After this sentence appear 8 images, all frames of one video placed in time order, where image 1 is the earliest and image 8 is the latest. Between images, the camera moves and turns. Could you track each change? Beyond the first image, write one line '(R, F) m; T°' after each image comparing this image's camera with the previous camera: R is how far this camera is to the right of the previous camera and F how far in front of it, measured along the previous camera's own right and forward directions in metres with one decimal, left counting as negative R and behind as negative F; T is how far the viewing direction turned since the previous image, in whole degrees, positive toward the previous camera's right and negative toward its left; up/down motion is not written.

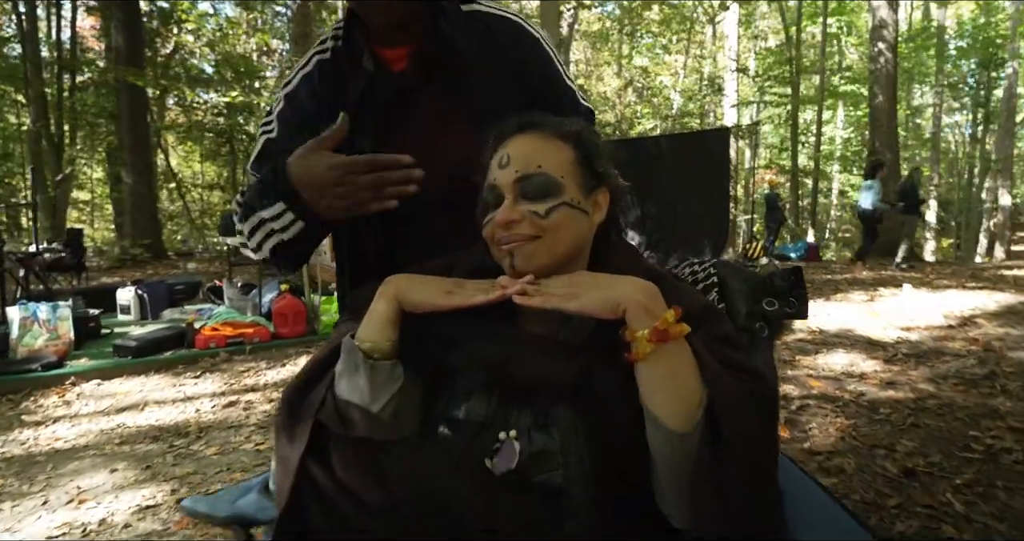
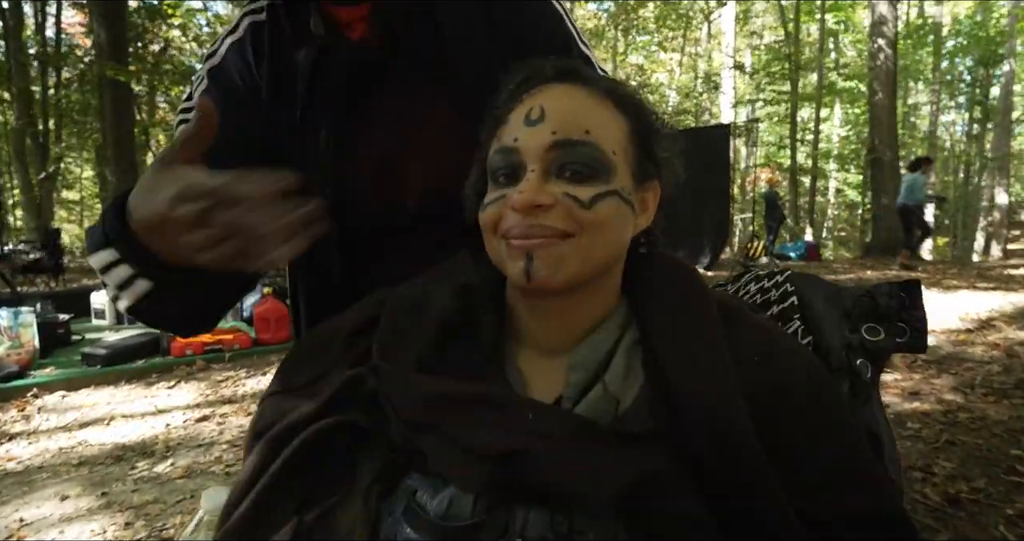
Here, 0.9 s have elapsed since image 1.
(0.0, +0.3) m; 0°
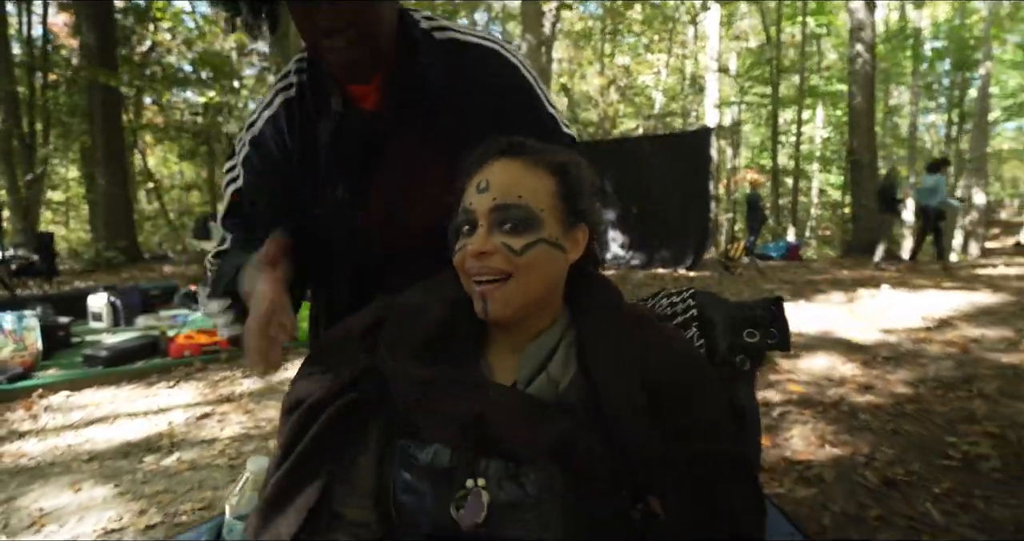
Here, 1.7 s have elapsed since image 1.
(0.0, -0.3) m; +1°
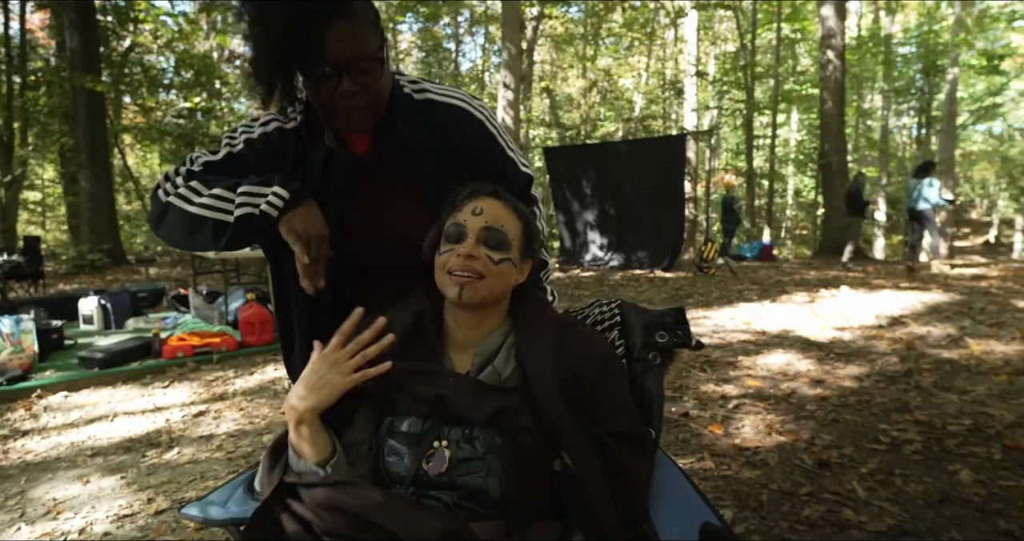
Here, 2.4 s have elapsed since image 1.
(0.0, -0.3) m; +2°
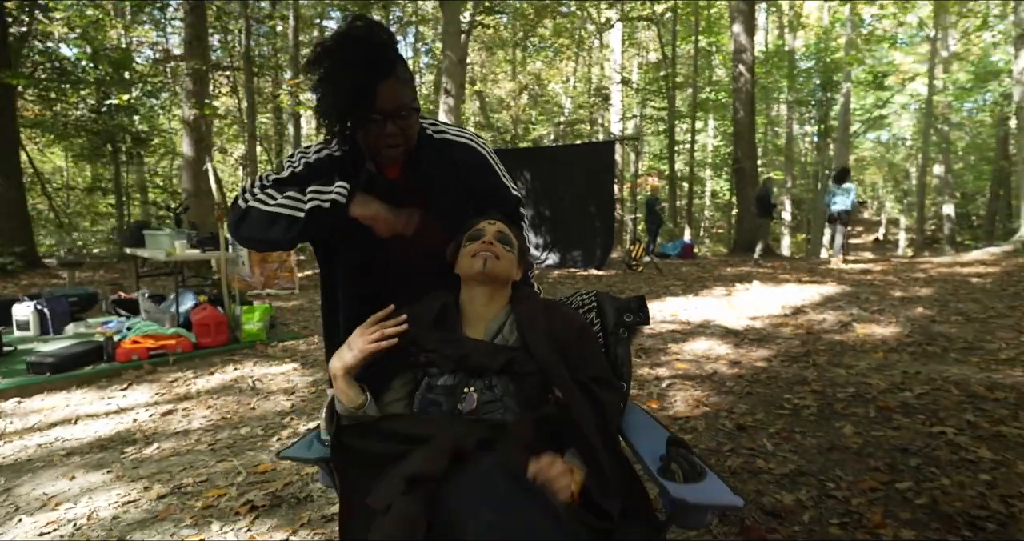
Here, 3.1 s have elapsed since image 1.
(-0.2, -0.4) m; +7°
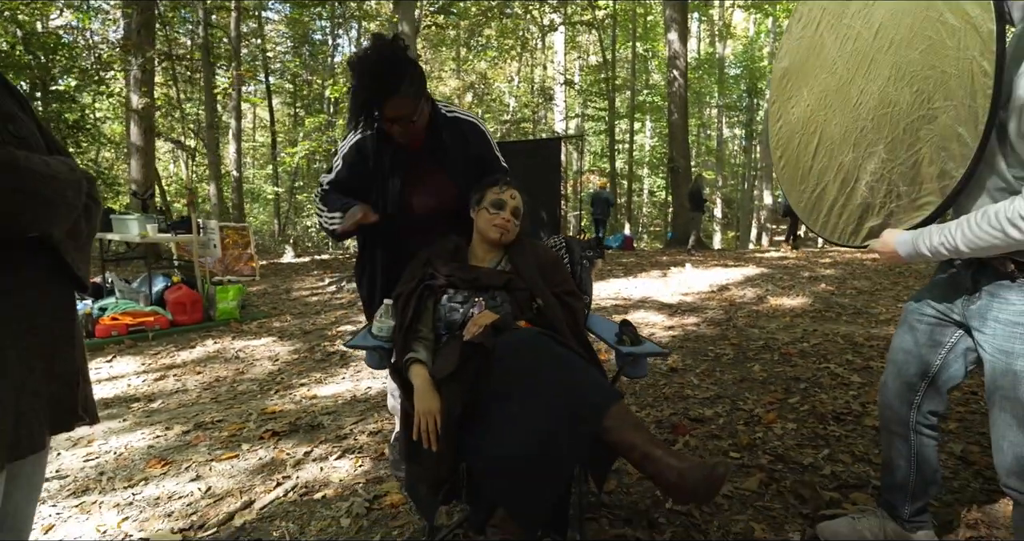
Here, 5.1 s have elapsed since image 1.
(-0.2, -0.6) m; +6°
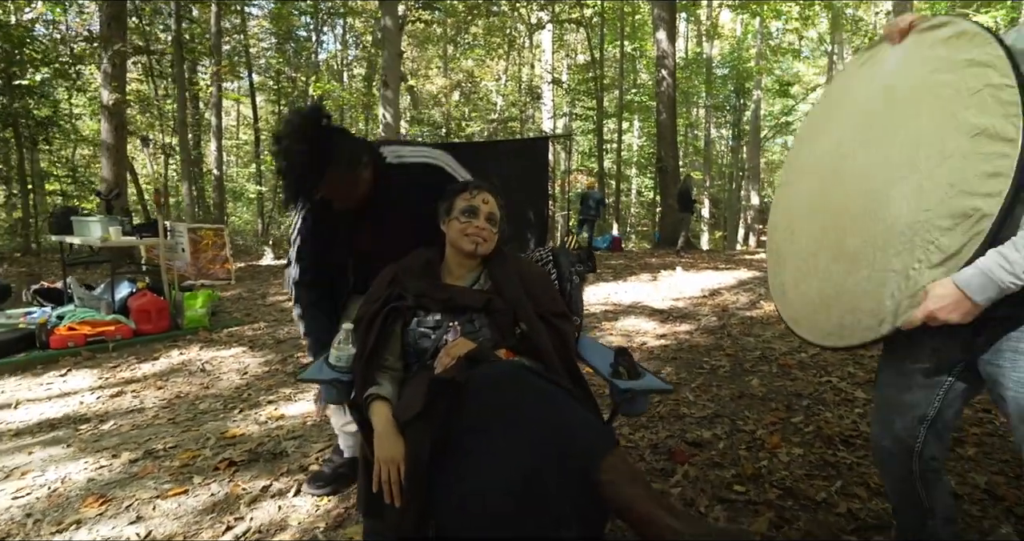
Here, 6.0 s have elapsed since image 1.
(0.0, +0.3) m; +1°
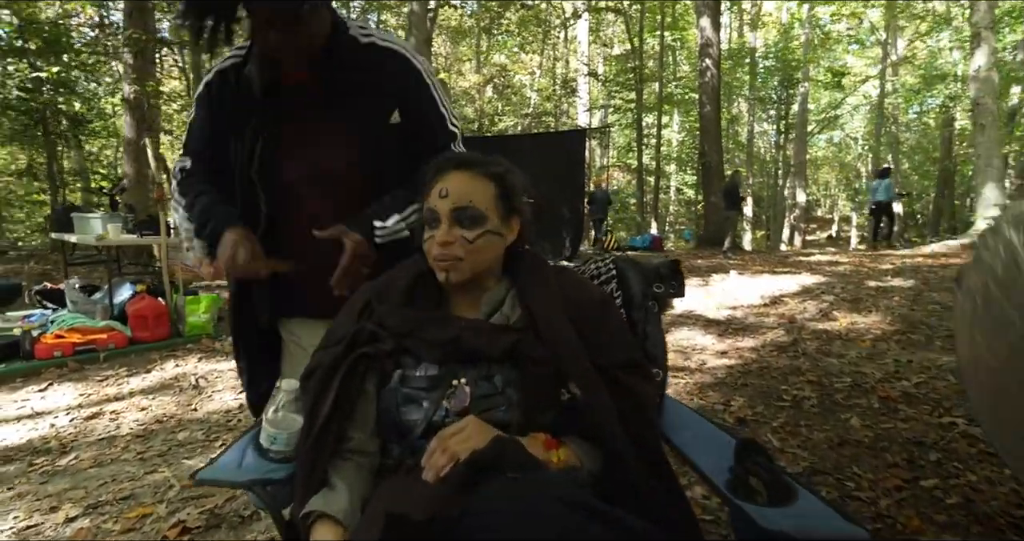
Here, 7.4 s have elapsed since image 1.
(0.0, +0.8) m; -3°
